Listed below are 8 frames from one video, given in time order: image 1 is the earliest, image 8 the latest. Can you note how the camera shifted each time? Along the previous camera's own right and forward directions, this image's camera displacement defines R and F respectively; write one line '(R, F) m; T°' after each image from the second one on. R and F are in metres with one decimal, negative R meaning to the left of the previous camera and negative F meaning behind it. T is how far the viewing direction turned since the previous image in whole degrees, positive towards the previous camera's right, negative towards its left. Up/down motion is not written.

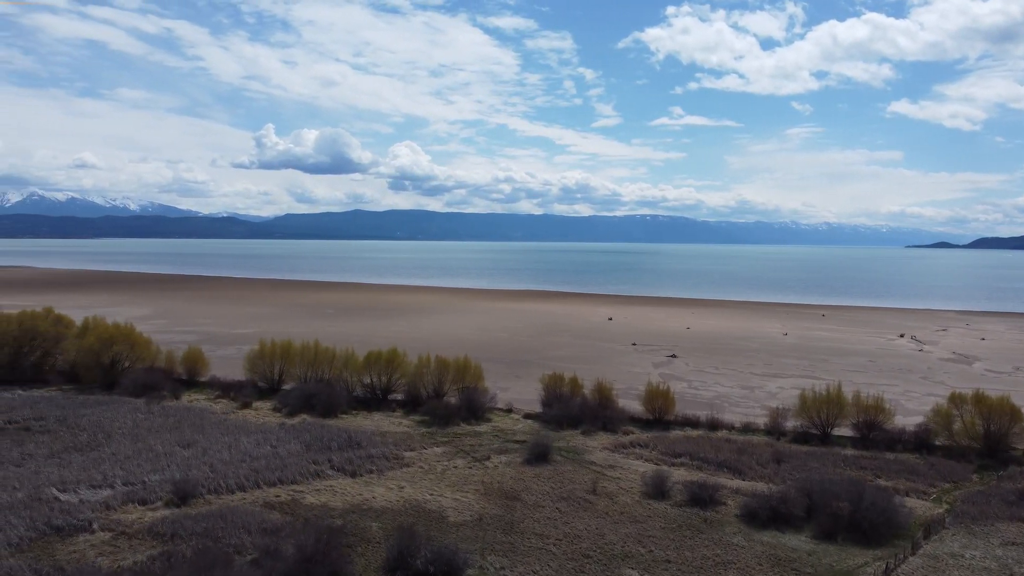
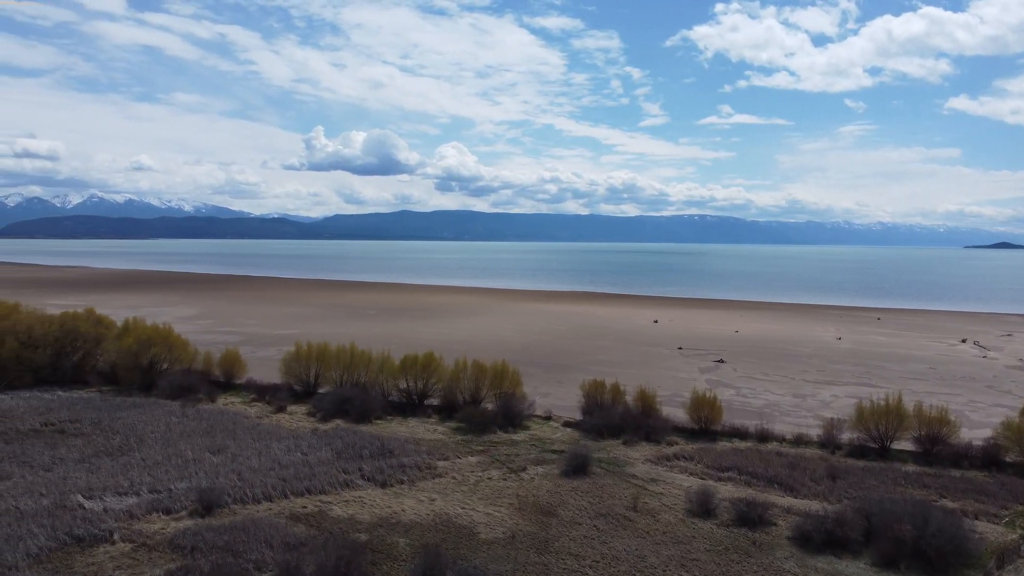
(+0.1, +0.4) m; -3°
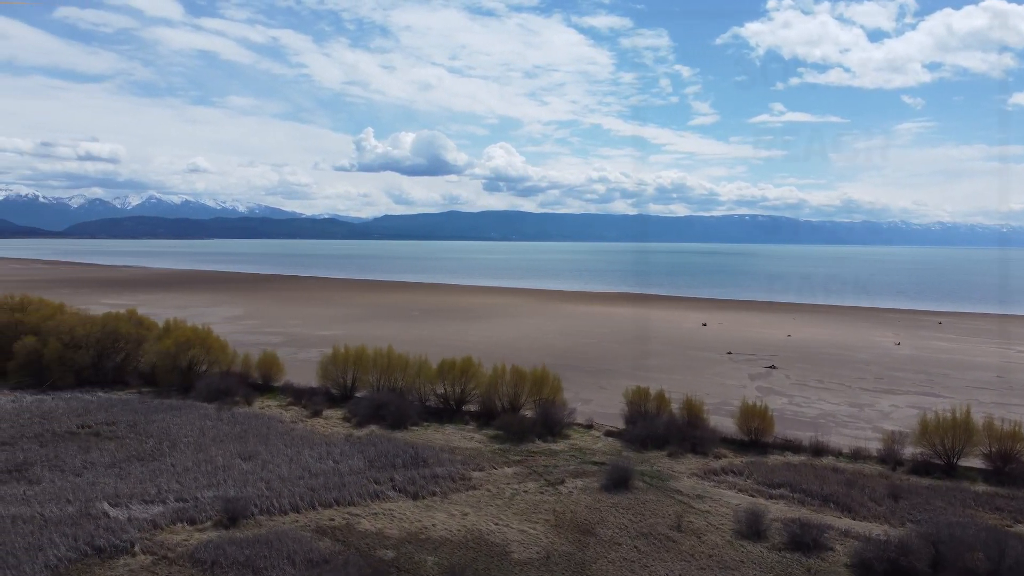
(+0.1, +0.4) m; -3°
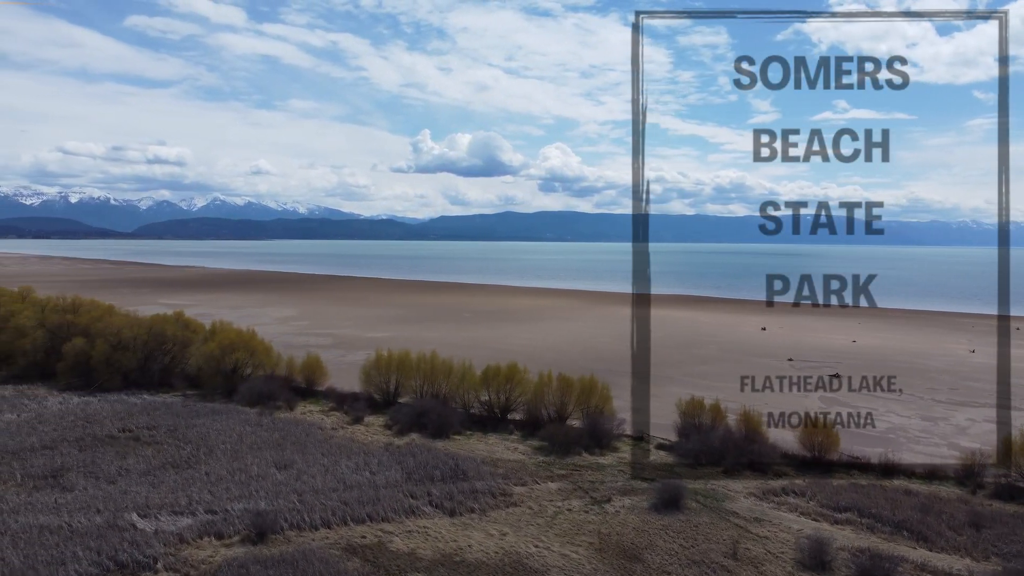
(+0.1, +0.5) m; -4°
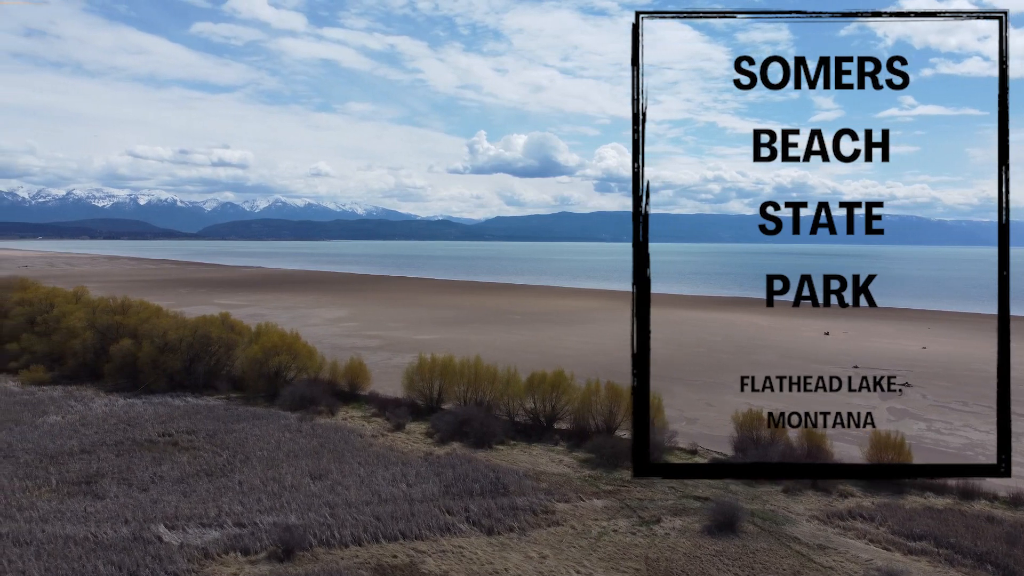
(+0.1, +0.5) m; -4°
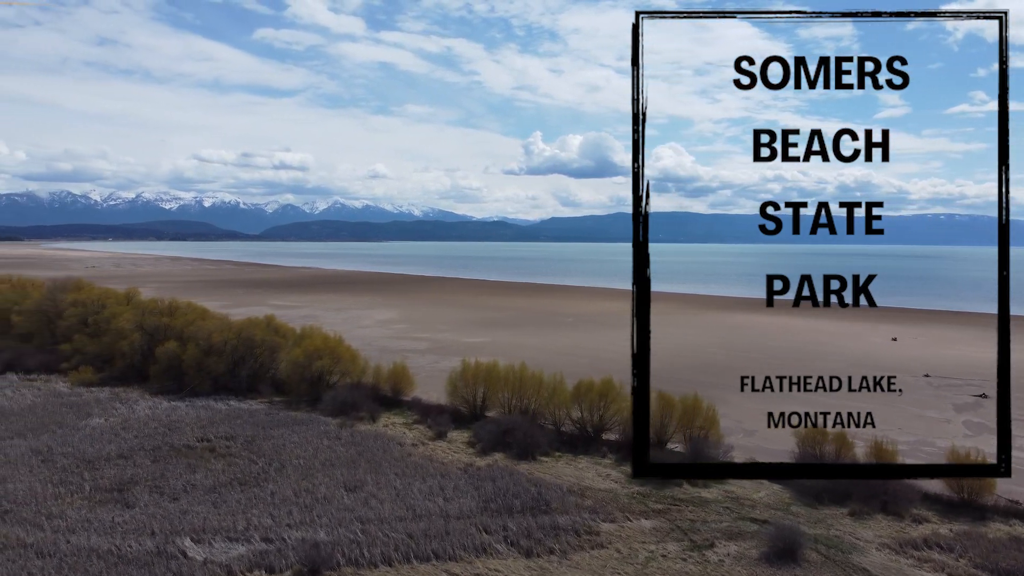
(+0.1, +0.5) m; -4°
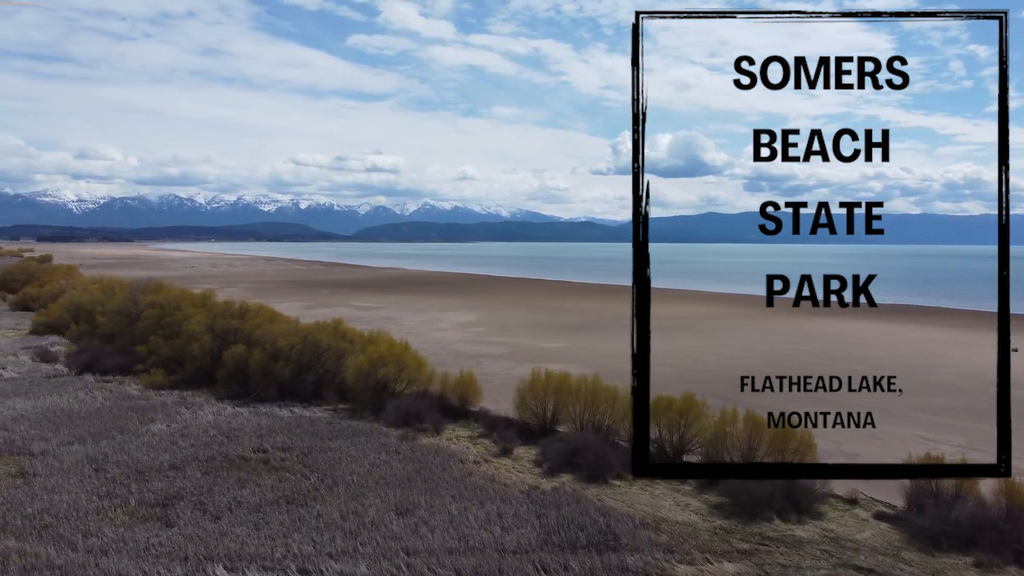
(+0.2, +0.8) m; -6°
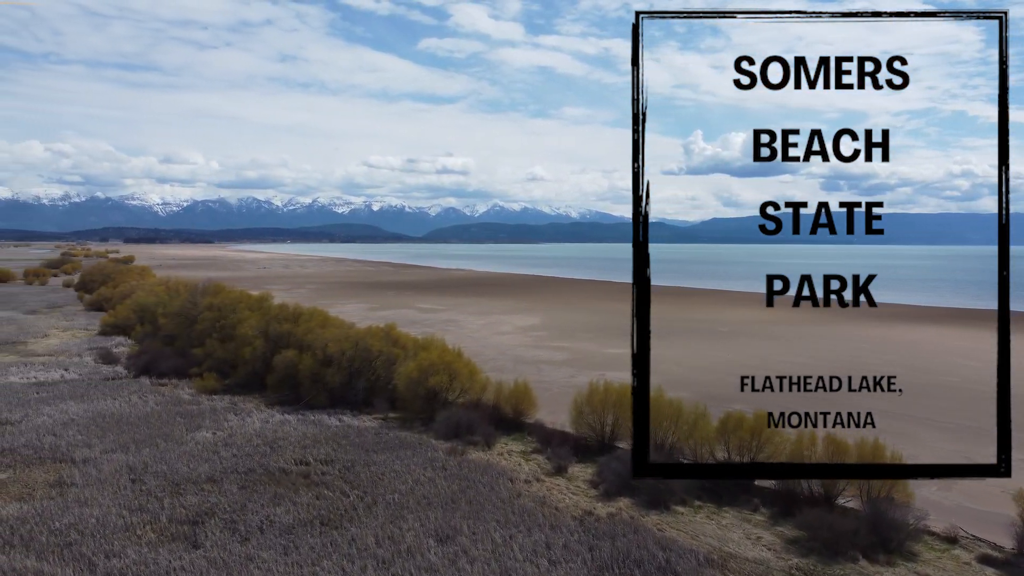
(+0.2, +0.7) m; -5°
